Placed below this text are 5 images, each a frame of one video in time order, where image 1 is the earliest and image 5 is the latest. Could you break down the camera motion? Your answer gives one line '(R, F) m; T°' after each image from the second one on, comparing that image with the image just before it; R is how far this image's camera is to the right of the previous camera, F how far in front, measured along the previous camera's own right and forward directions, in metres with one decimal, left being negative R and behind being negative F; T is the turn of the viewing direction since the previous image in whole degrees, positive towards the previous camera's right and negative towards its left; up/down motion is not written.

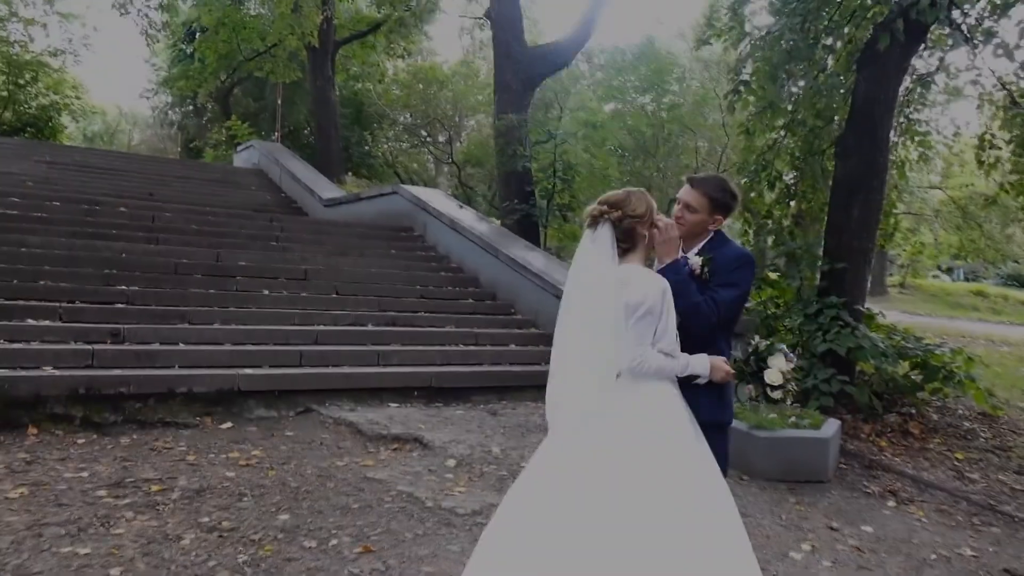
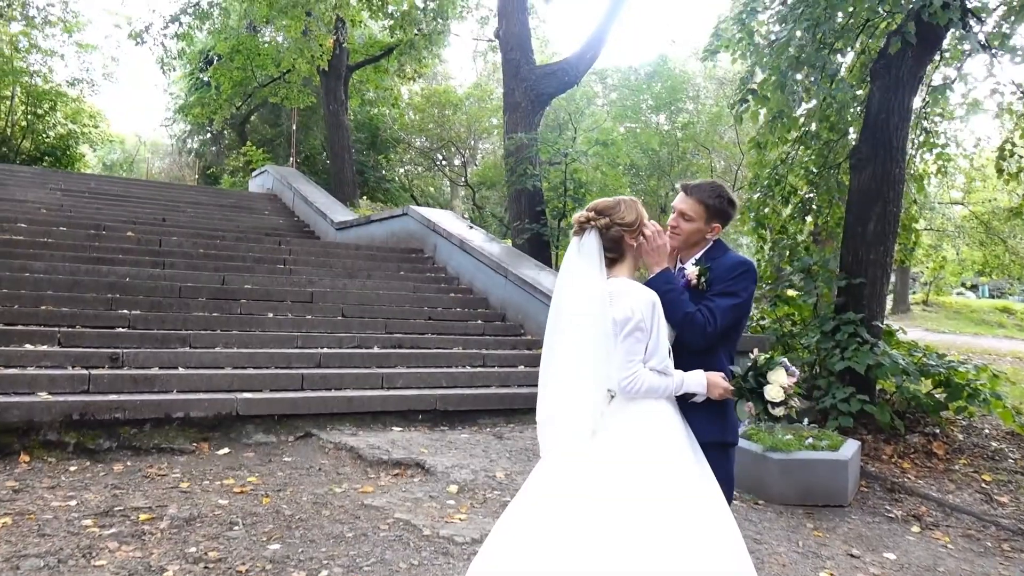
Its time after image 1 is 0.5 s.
(+0.1, +0.2) m; -1°
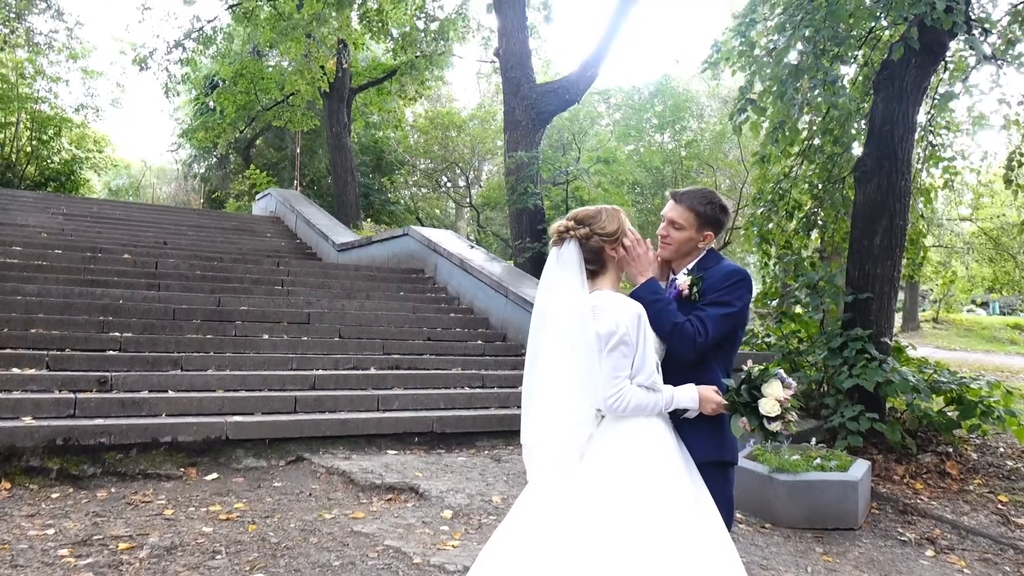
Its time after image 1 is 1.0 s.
(+0.1, +0.1) m; -1°
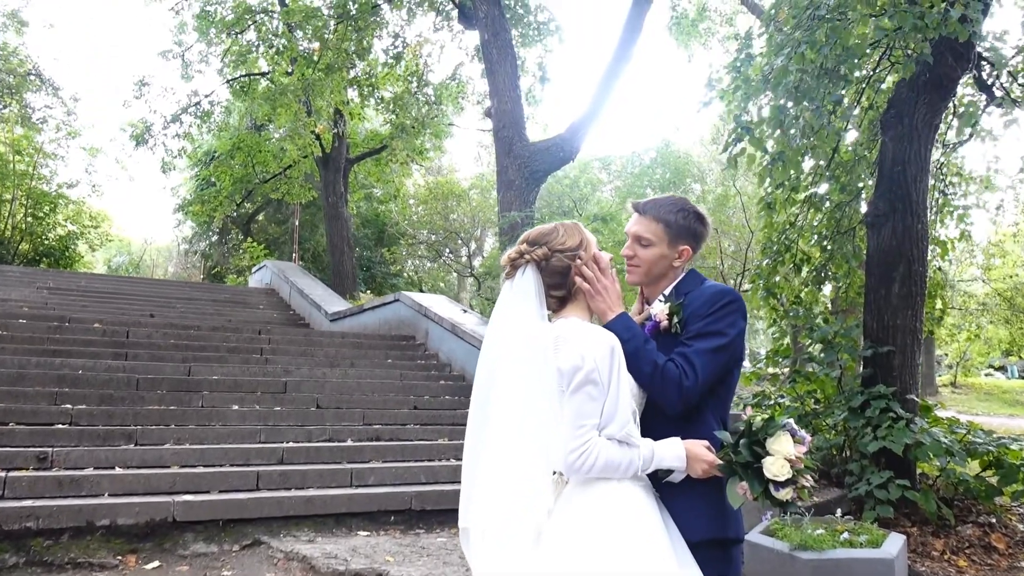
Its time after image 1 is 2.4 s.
(+0.2, +0.6) m; -1°
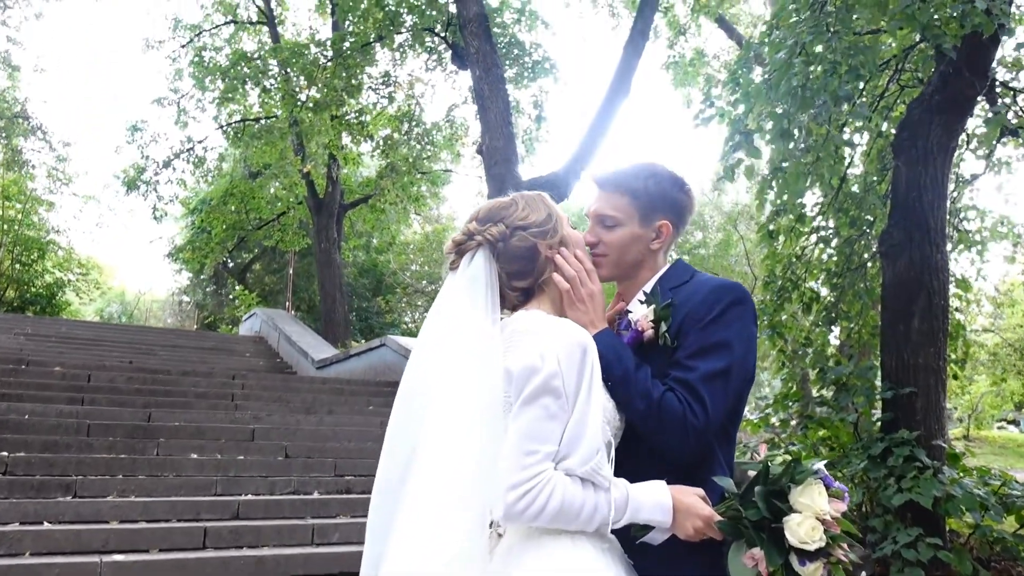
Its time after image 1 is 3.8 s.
(+0.1, +0.6) m; 0°
